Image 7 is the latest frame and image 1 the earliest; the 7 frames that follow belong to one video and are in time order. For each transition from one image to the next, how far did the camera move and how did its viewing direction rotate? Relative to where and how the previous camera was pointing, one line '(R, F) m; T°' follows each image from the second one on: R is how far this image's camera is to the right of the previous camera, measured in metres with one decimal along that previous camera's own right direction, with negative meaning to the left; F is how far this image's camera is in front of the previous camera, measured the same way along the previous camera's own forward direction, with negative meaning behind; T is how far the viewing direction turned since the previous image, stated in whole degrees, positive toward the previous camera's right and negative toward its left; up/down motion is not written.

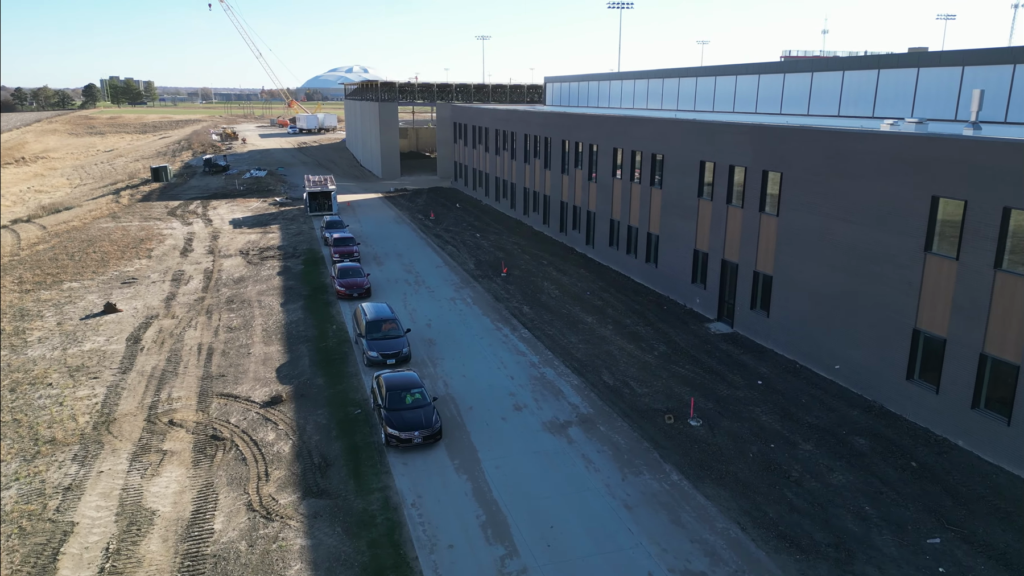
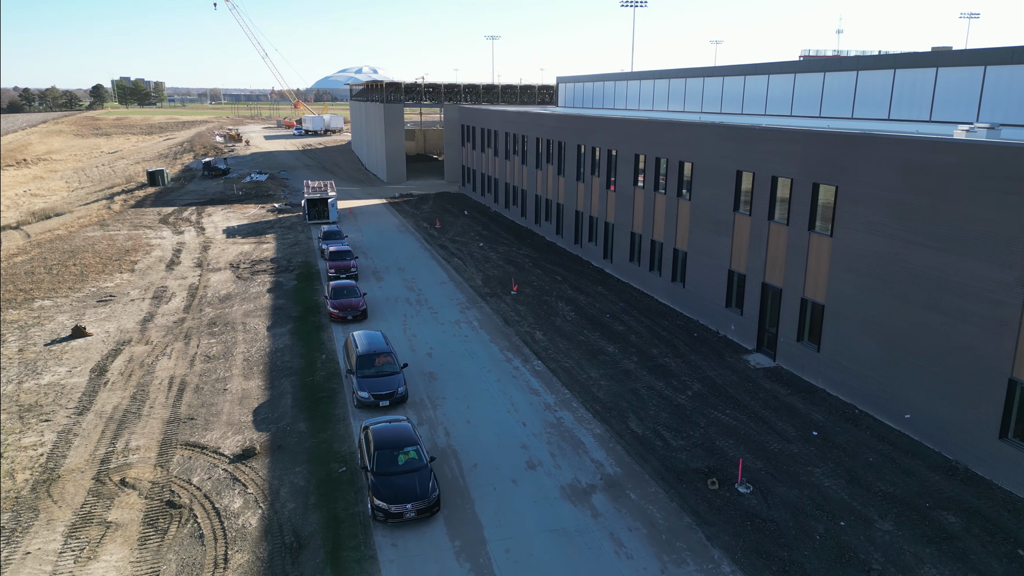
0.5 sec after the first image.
(-0.1, +2.7) m; -1°
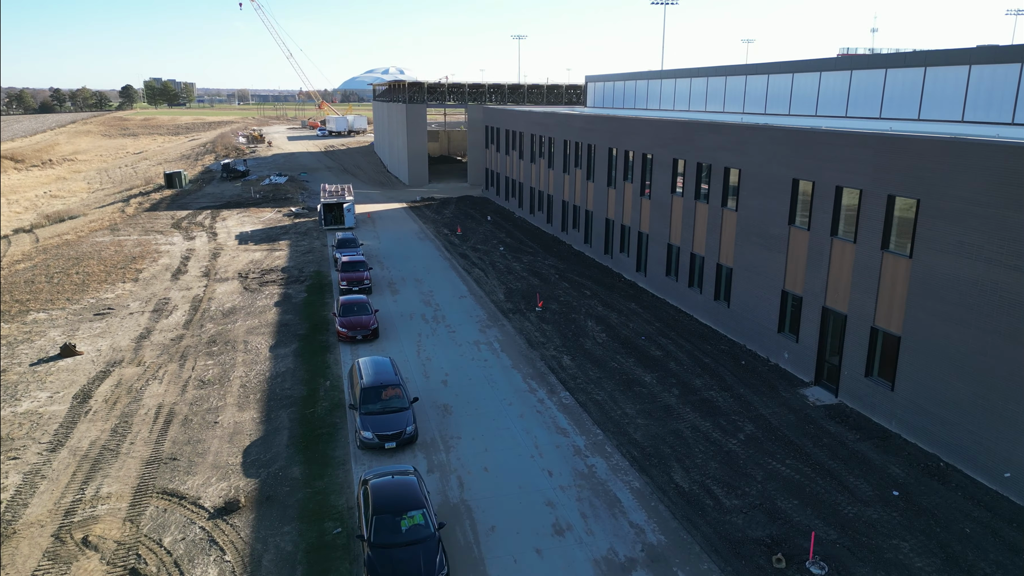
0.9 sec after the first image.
(0.0, +2.3) m; -2°
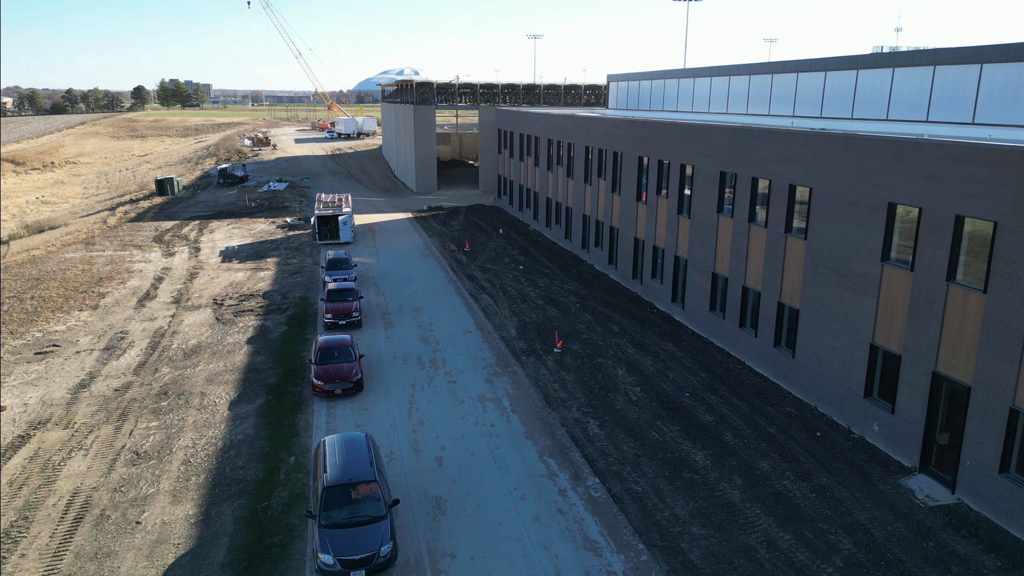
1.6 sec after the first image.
(0.0, +4.2) m; -1°
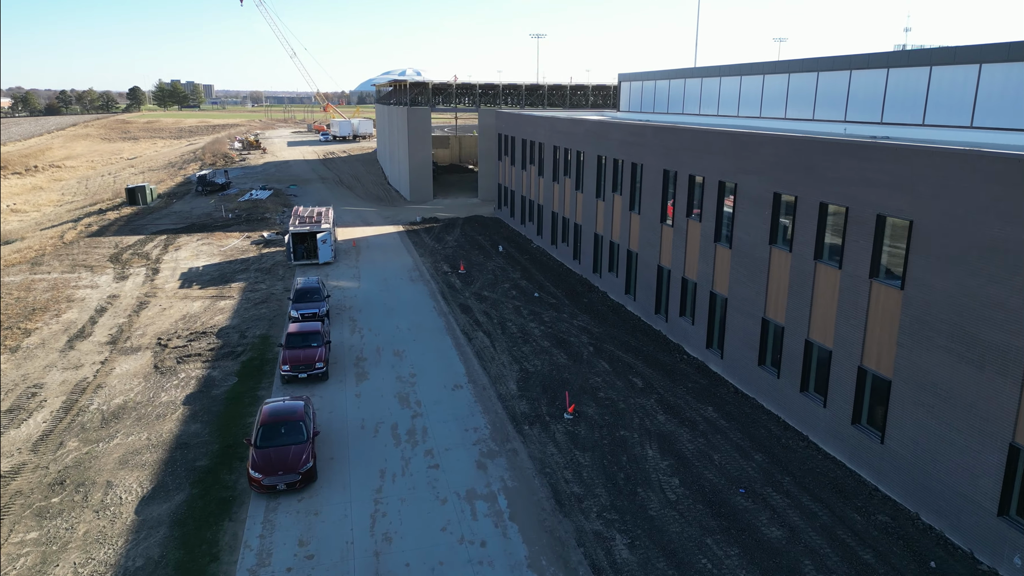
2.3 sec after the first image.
(+0.1, +4.4) m; 0°
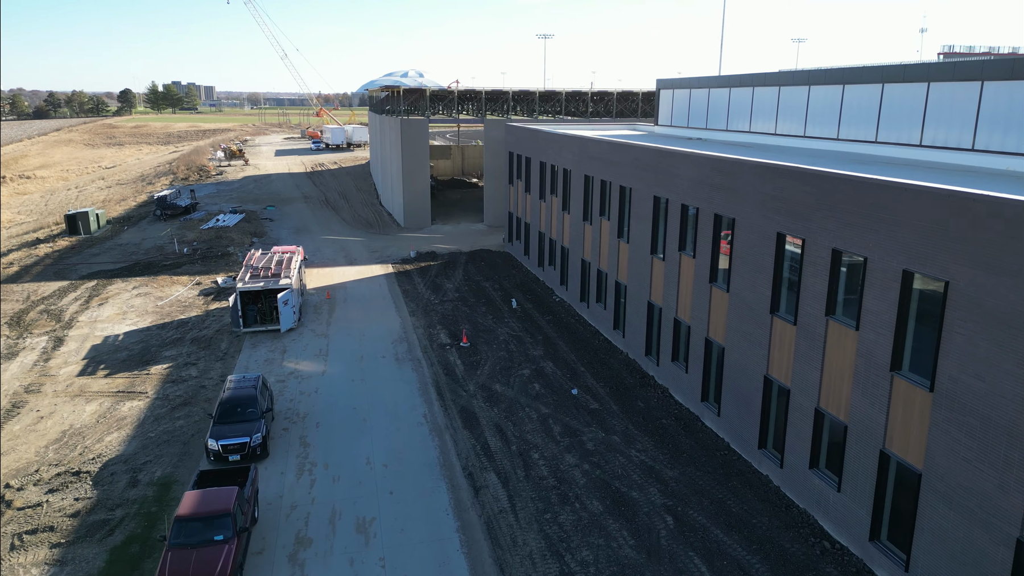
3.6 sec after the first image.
(-0.6, +8.0) m; 0°
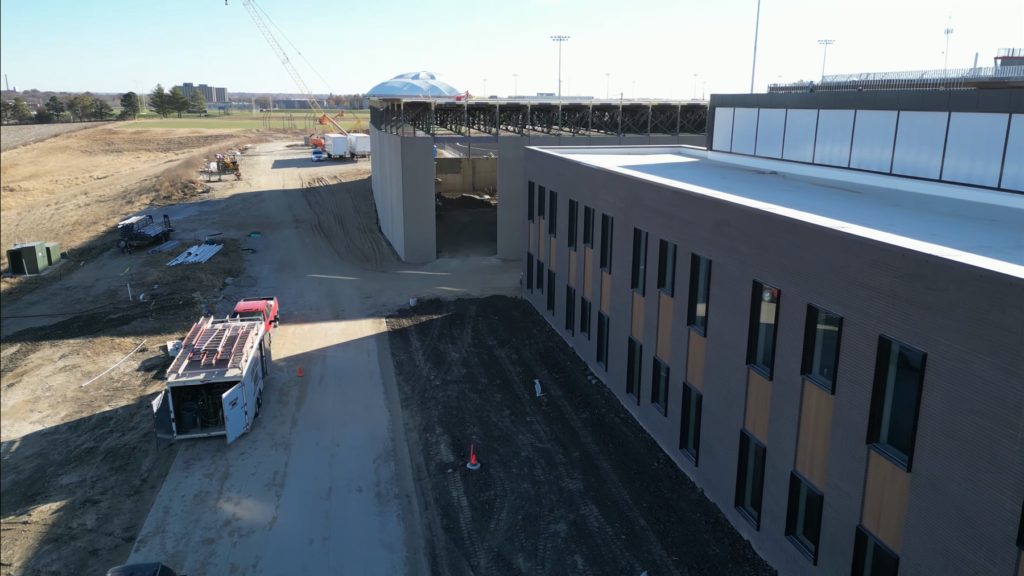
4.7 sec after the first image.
(-0.4, +6.5) m; -1°
